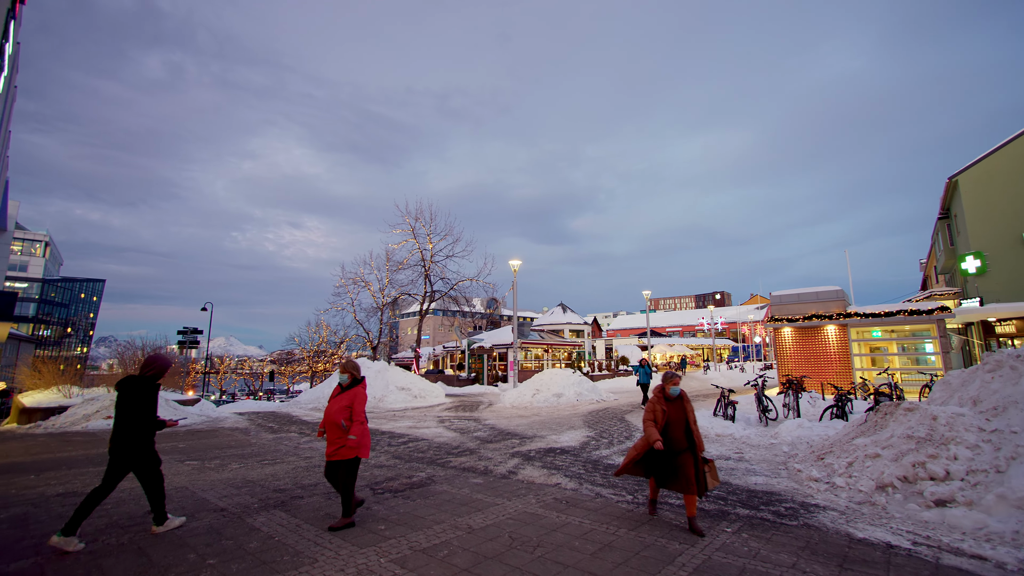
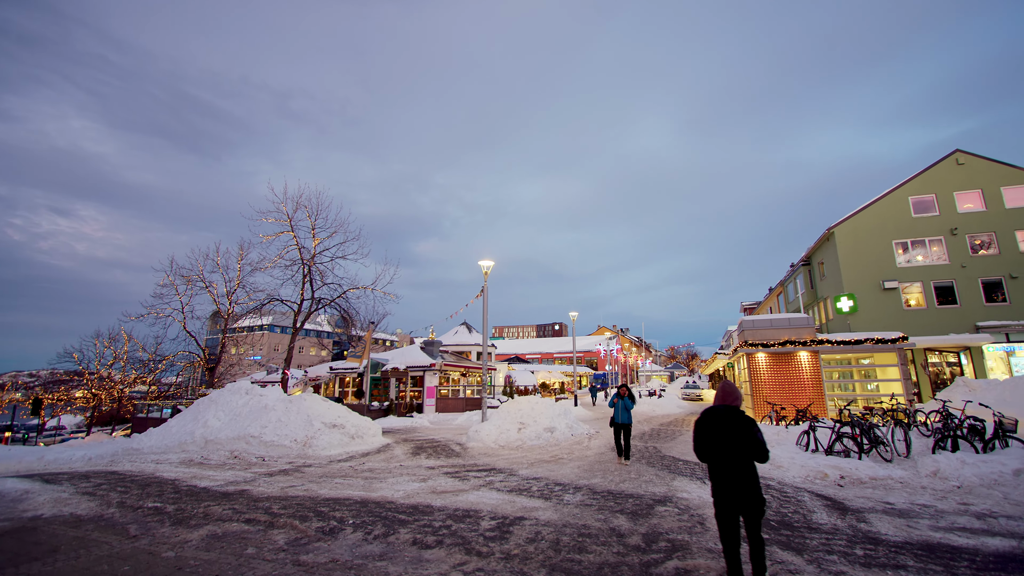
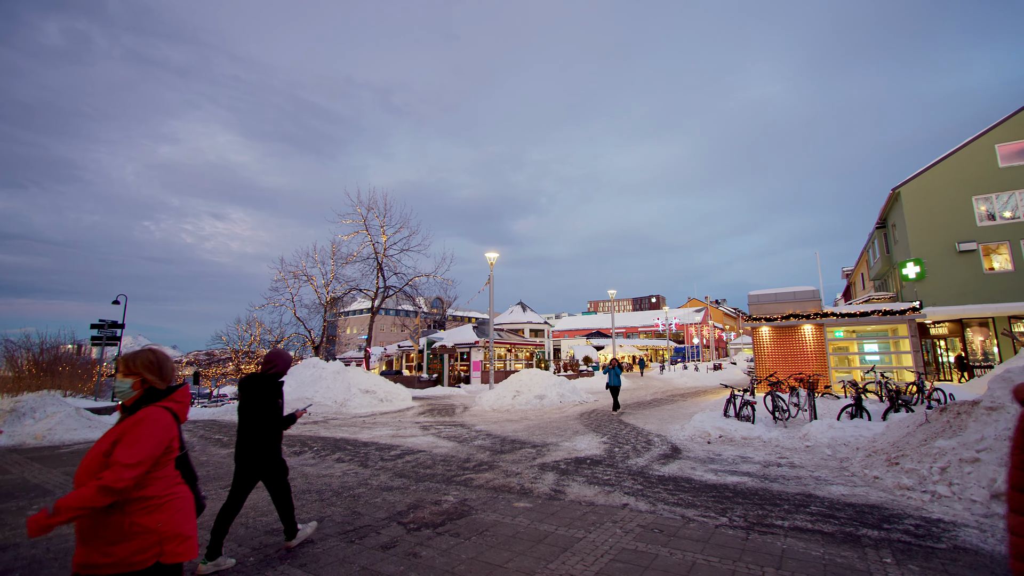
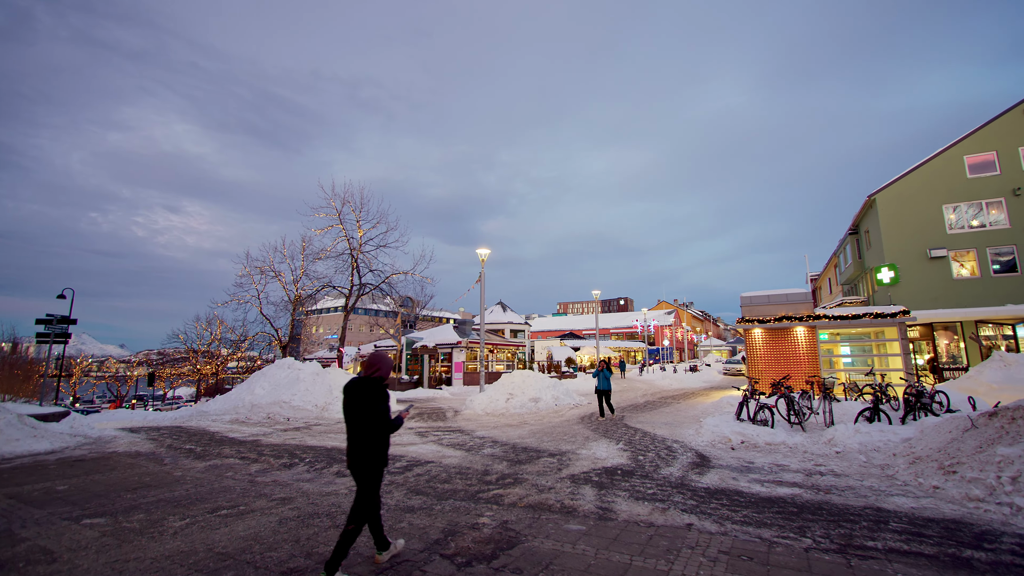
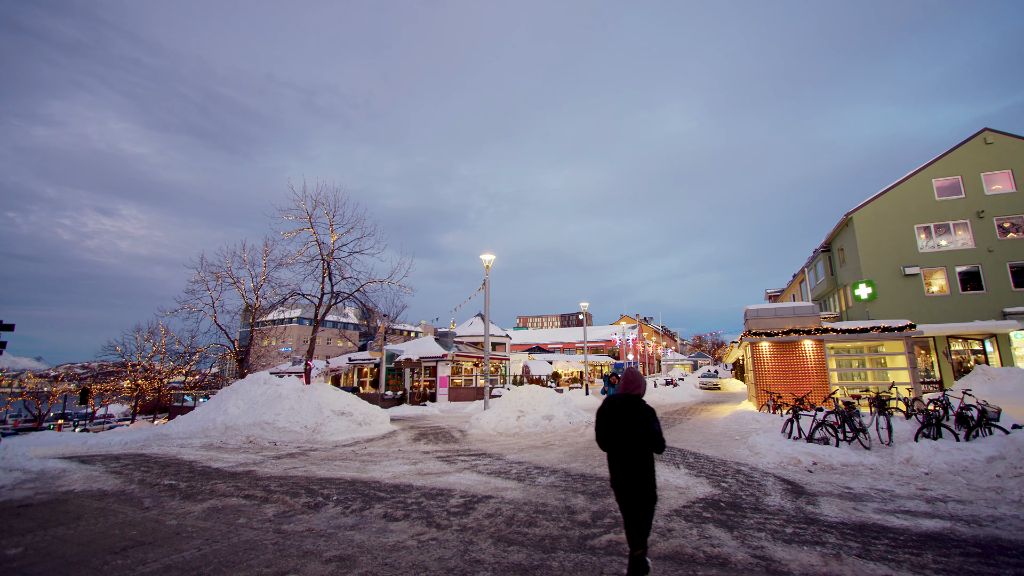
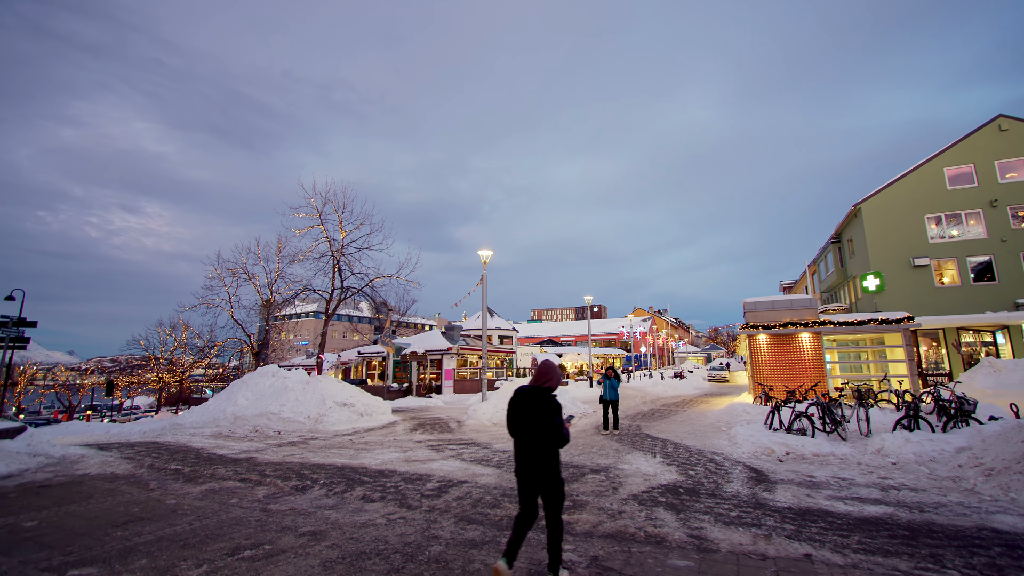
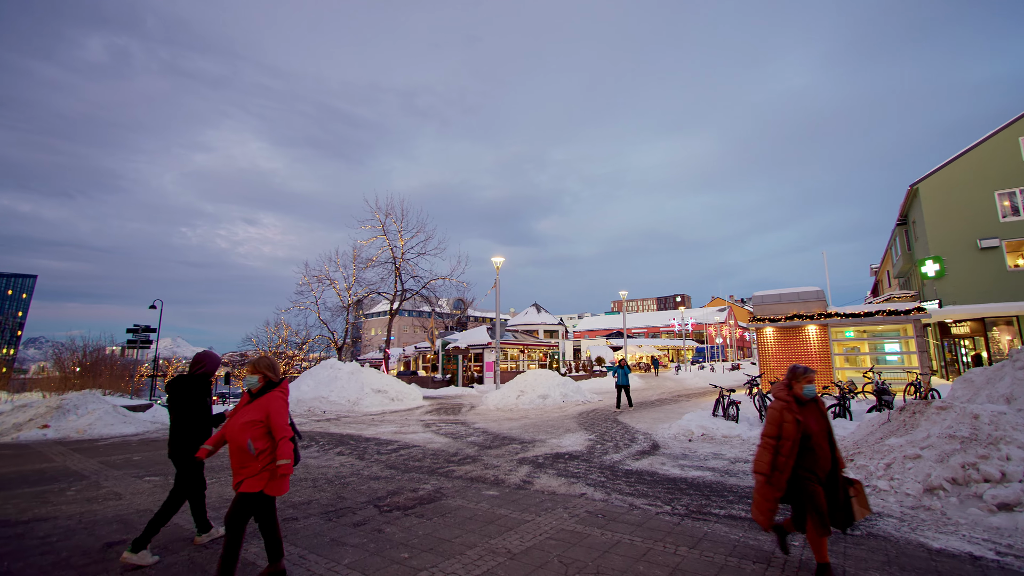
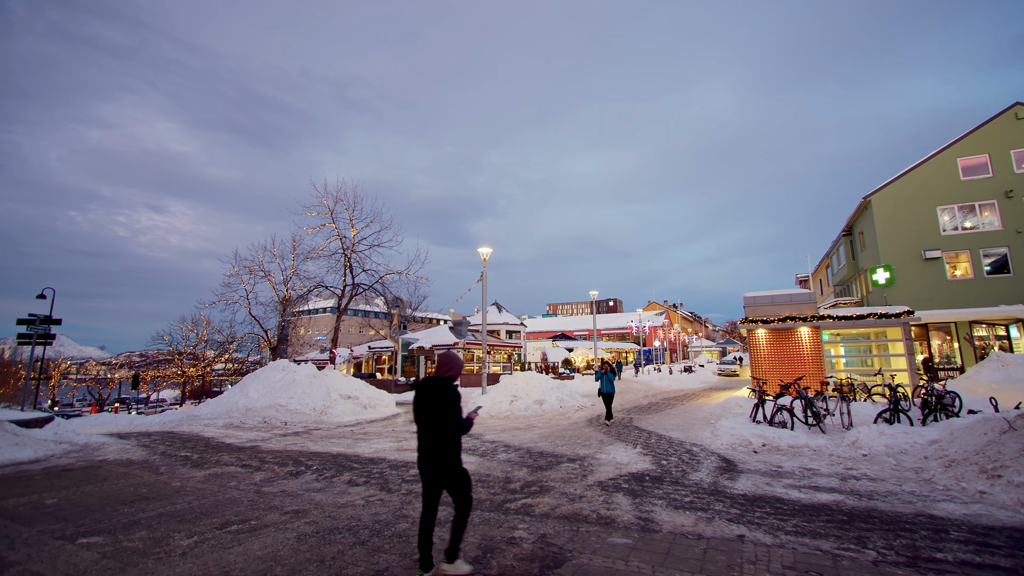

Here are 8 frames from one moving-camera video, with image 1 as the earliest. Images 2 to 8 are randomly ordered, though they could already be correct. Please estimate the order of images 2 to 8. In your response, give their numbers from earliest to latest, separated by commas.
7, 3, 4, 8, 6, 5, 2
